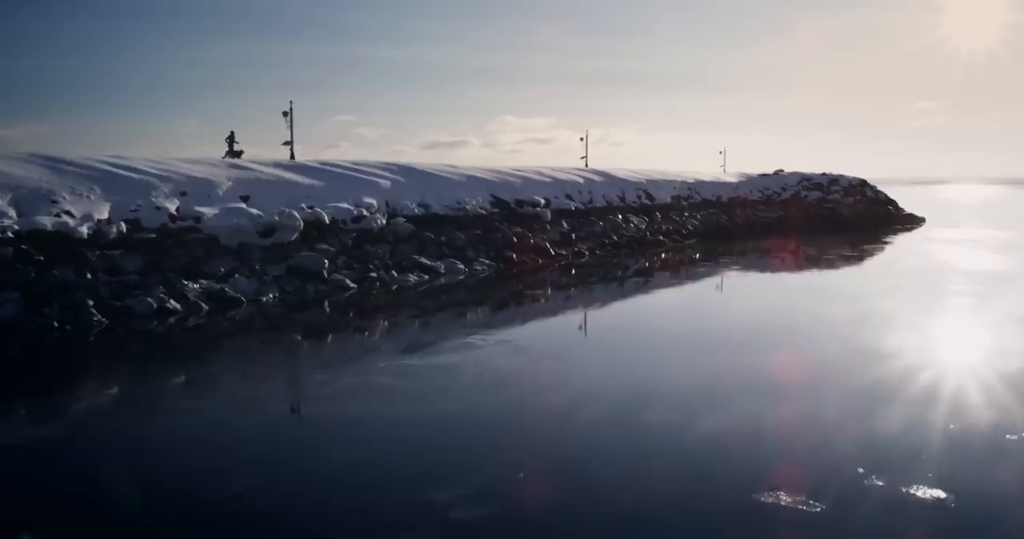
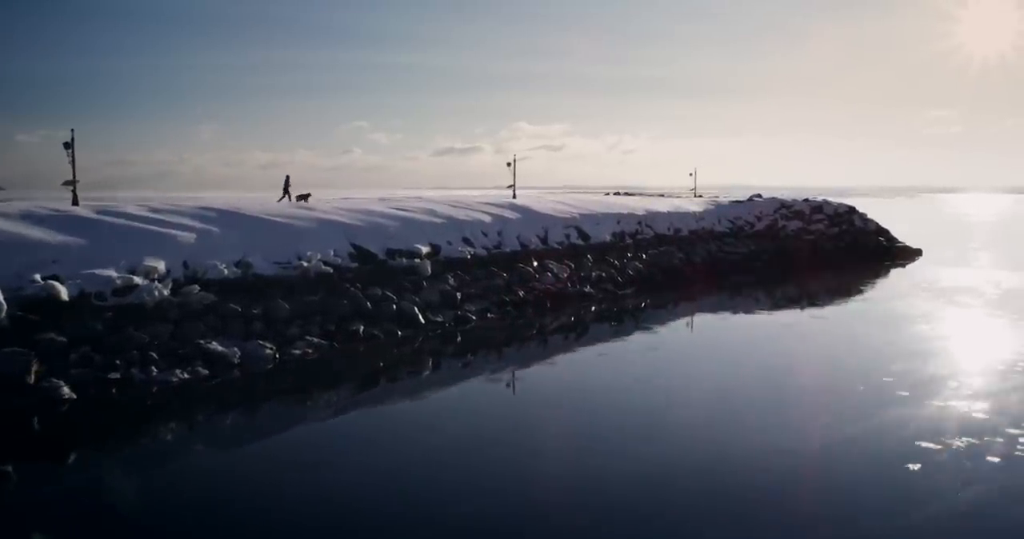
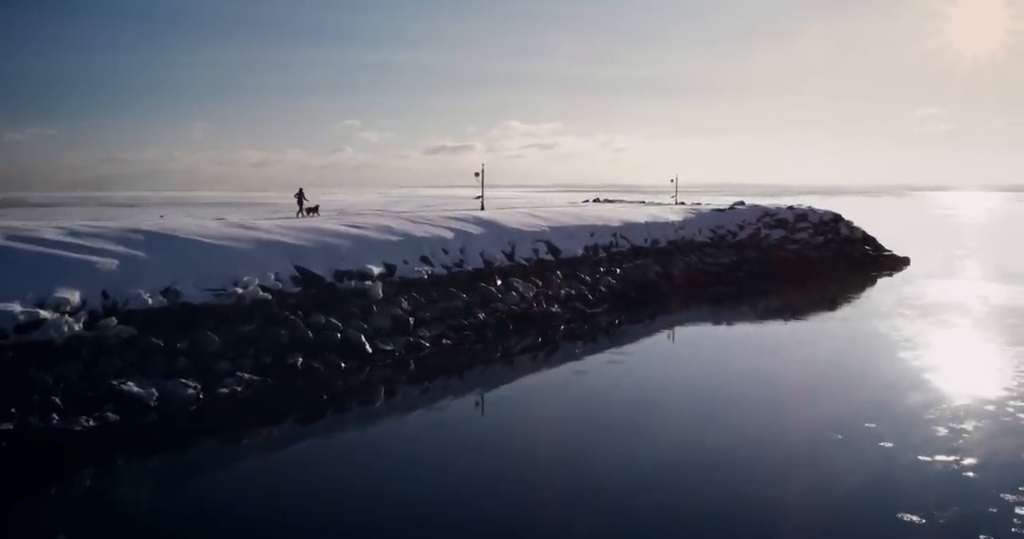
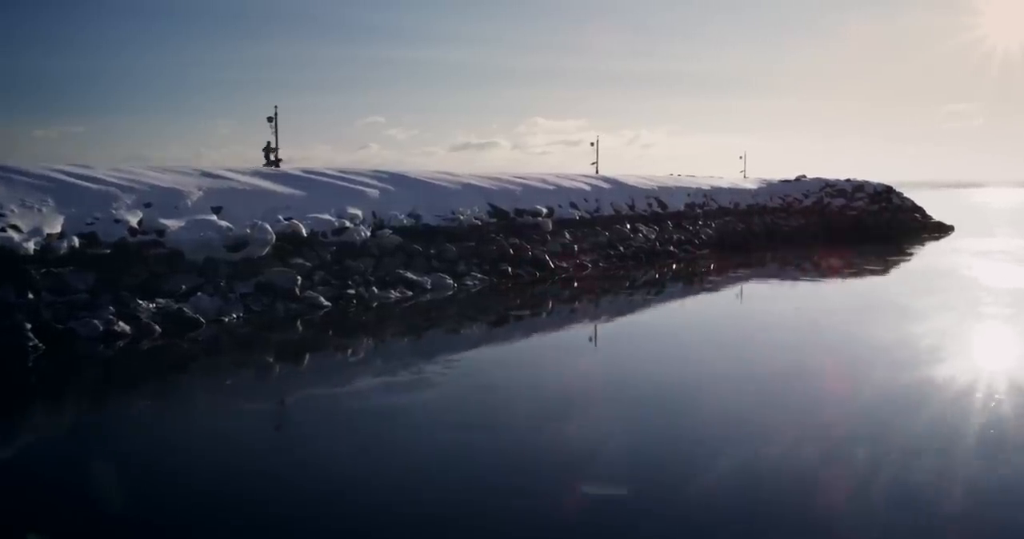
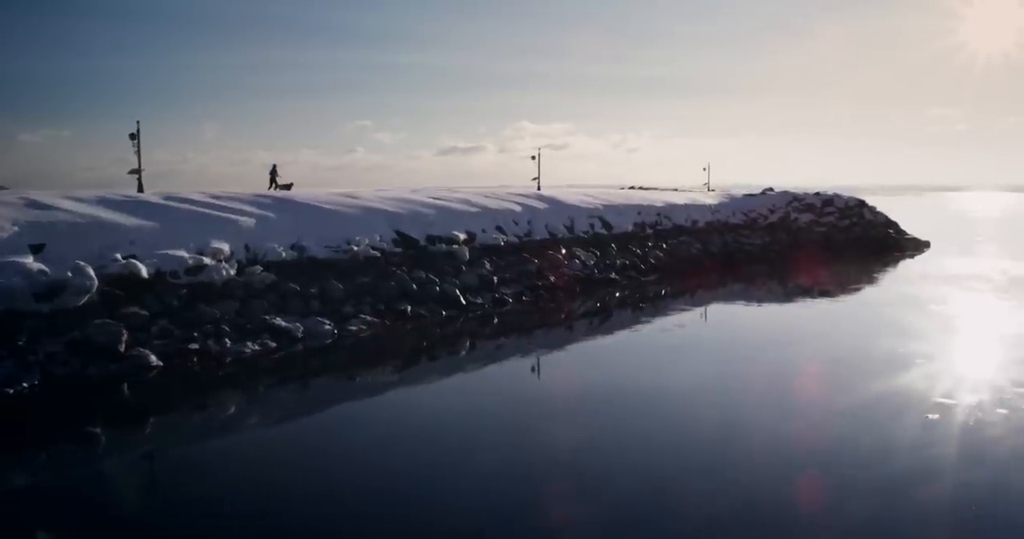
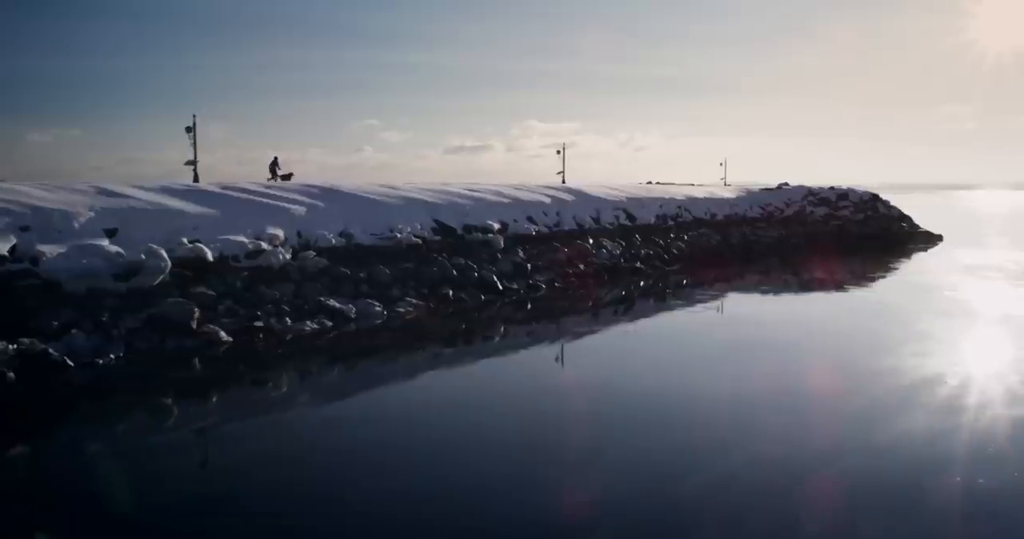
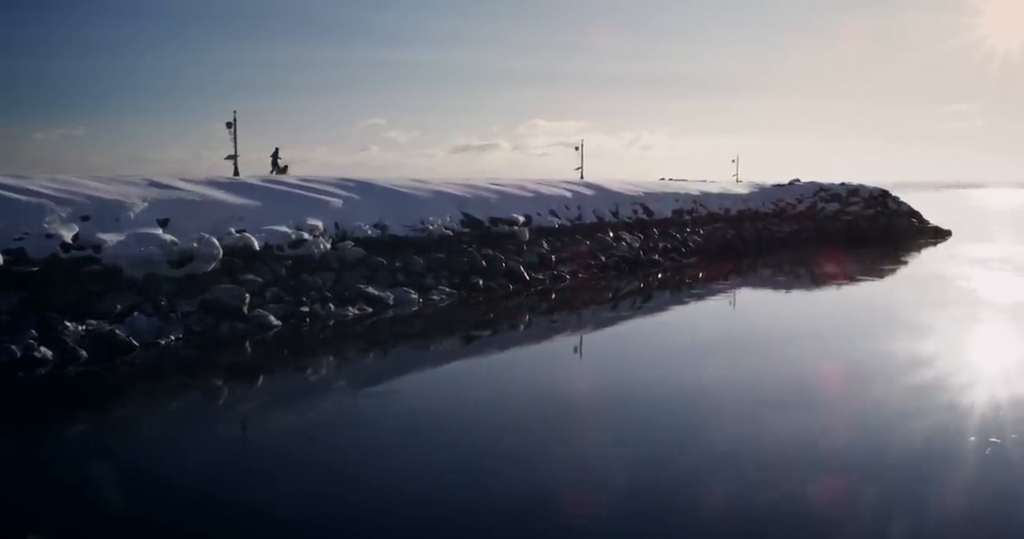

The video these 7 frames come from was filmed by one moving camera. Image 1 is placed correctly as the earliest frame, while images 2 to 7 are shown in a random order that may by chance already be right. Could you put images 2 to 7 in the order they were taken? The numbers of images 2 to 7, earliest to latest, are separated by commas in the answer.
4, 7, 6, 5, 2, 3
